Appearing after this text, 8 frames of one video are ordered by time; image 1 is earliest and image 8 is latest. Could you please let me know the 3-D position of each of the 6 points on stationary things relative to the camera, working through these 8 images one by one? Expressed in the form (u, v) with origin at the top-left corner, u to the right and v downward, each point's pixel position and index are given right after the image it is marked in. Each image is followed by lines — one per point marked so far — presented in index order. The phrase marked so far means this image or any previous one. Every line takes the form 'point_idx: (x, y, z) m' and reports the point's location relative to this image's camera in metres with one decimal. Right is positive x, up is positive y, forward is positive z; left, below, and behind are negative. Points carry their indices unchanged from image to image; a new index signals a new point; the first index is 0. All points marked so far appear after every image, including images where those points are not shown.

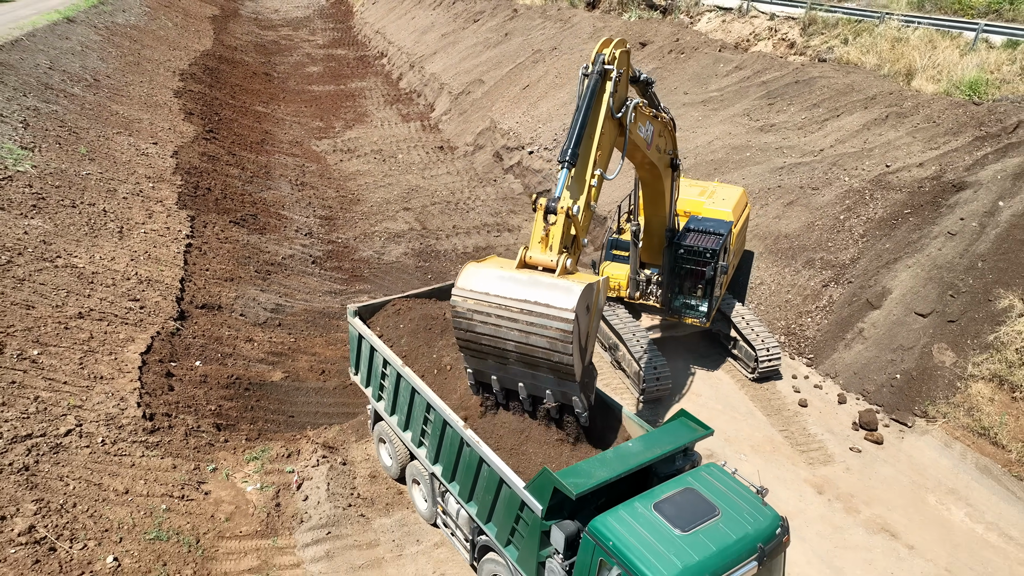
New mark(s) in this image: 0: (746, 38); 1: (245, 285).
0: (+6.7, +7.2, +18.8) m
1: (-5.0, +0.1, +12.3) m
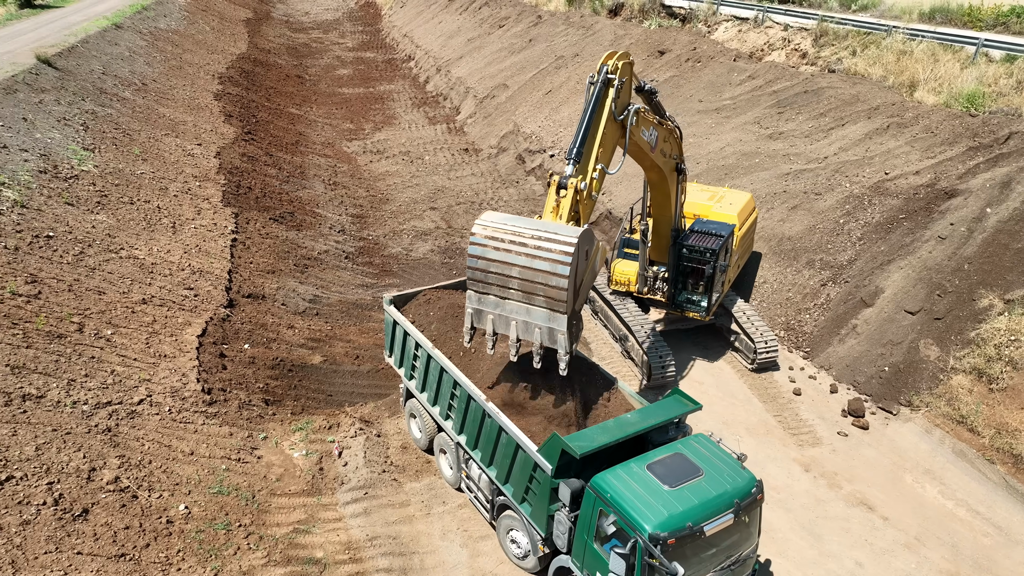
0: (+7.4, +7.2, +19.5) m
1: (-4.6, +0.2, +13.4) m
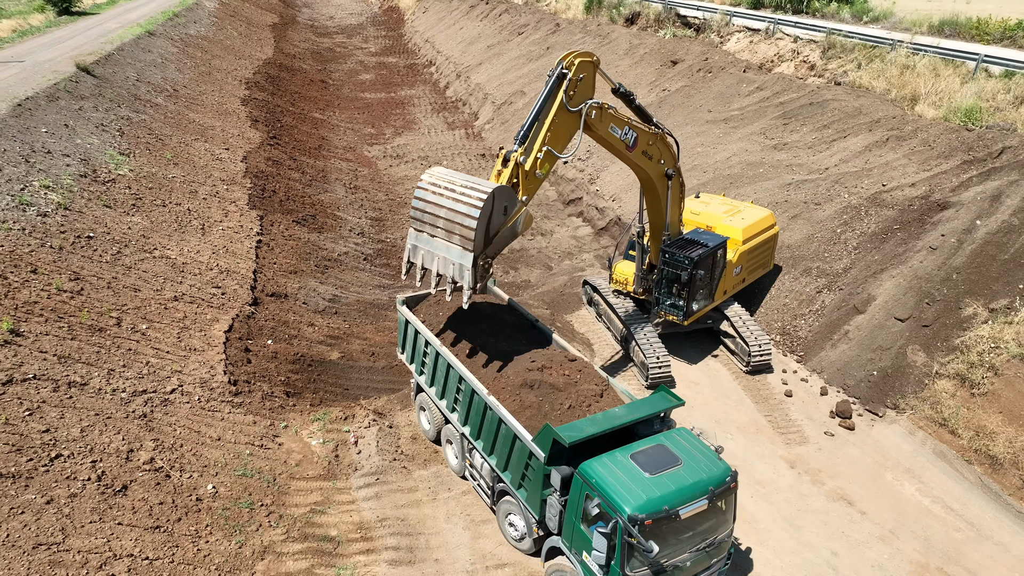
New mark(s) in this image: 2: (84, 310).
0: (+7.9, +7.0, +20.0) m
1: (-4.4, +0.2, +14.2) m
2: (-6.4, -0.3, +9.8) m
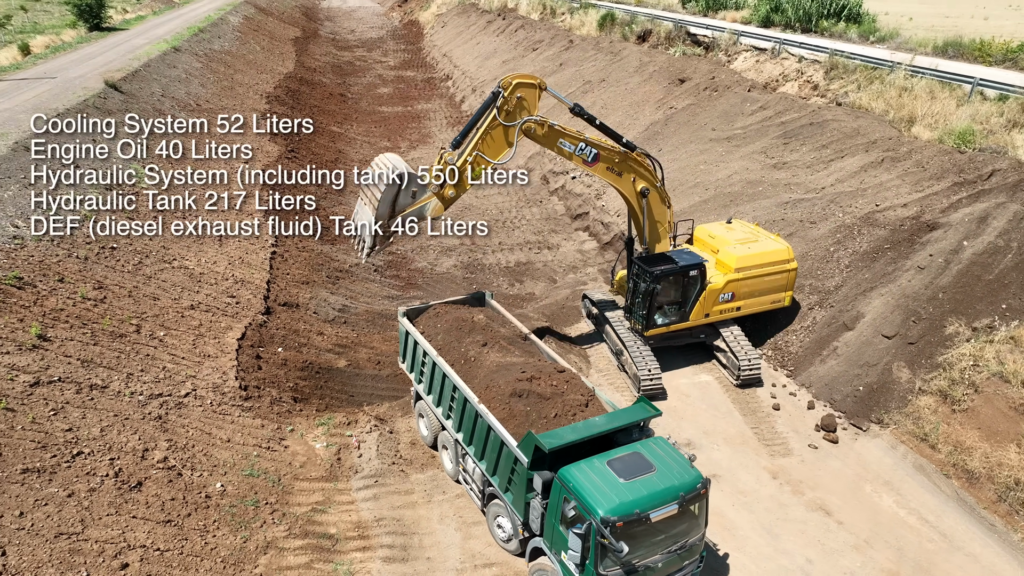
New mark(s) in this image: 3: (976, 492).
0: (+8.2, +6.5, +20.3) m
1: (-4.4, 0.0, +14.8) m
2: (-6.5, -0.5, +10.4) m
3: (+6.2, -2.7, +8.8) m
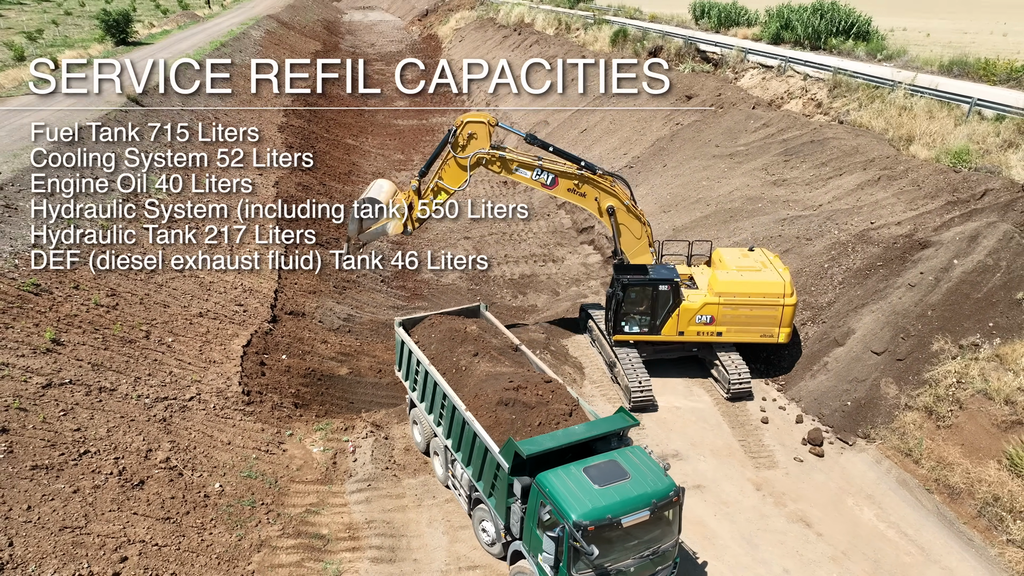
0: (+8.4, +6.0, +20.5) m
1: (-4.4, -0.2, +15.2) m
2: (-6.6, -0.6, +10.9) m
3: (+6.0, -3.0, +8.9) m
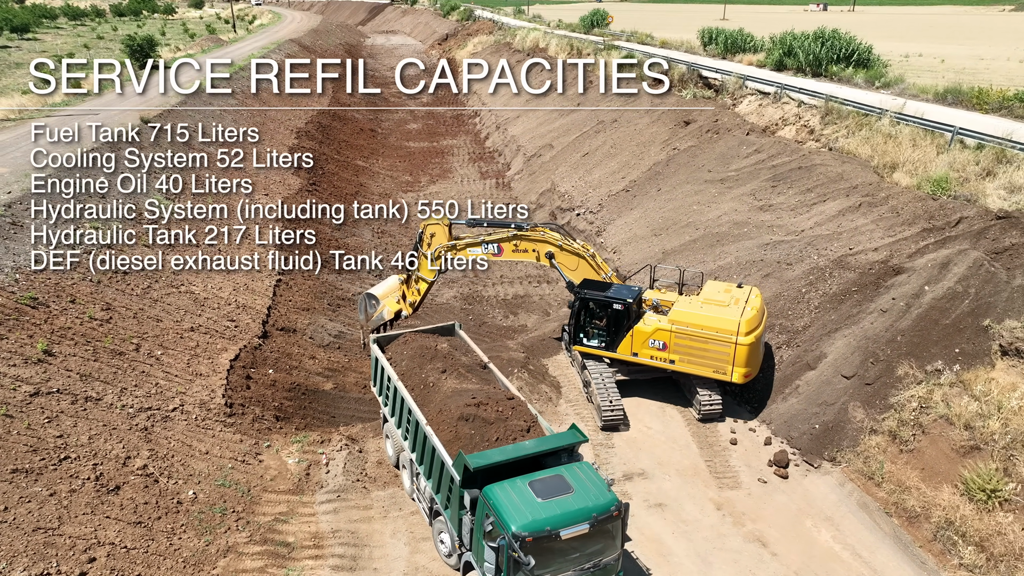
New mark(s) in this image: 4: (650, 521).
0: (+8.3, +5.3, +20.8) m
1: (-4.7, -0.6, +15.6) m
2: (-7.0, -0.8, +11.4) m
3: (+5.5, -3.3, +9.0) m
4: (+2.0, -3.3, +9.4) m
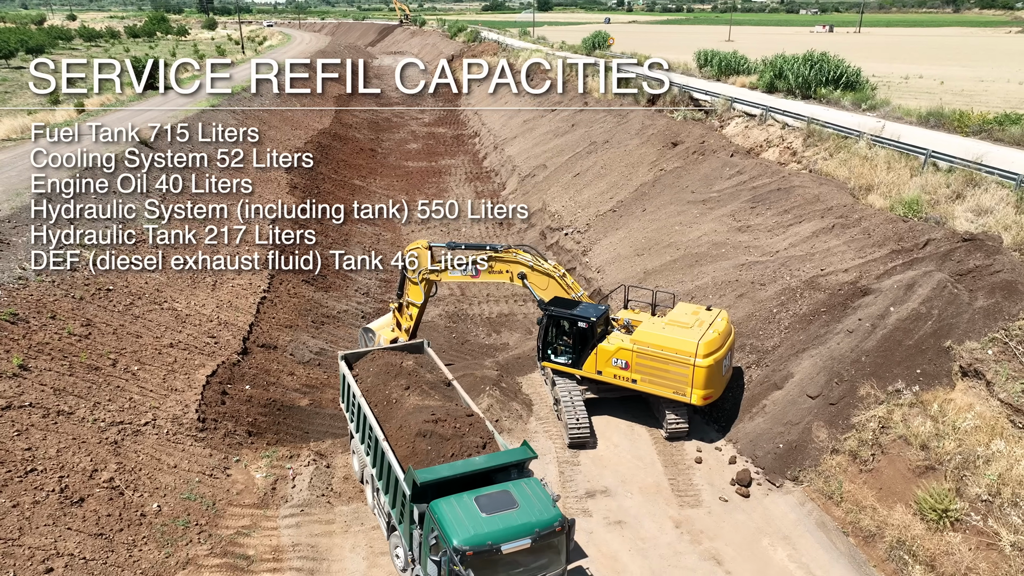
0: (+7.9, +4.6, +21.1) m
1: (-5.2, -1.1, +15.8) m
2: (-7.6, -1.1, +11.7) m
3: (+4.9, -3.6, +9.0) m
4: (+1.4, -3.6, +9.5) m
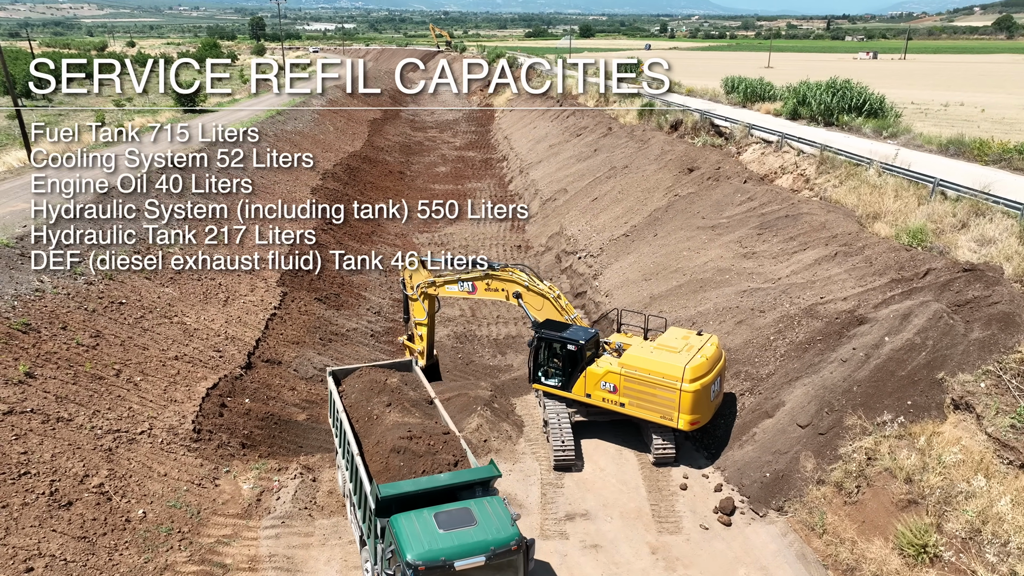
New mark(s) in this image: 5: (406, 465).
0: (+8.3, +3.8, +20.9) m
1: (-5.2, -1.5, +16.2) m
2: (-7.8, -1.3, +12.2) m
3: (+4.5, -4.0, +8.8) m
4: (+1.0, -3.9, +9.4) m
5: (-1.4, -2.4, +8.9) m
